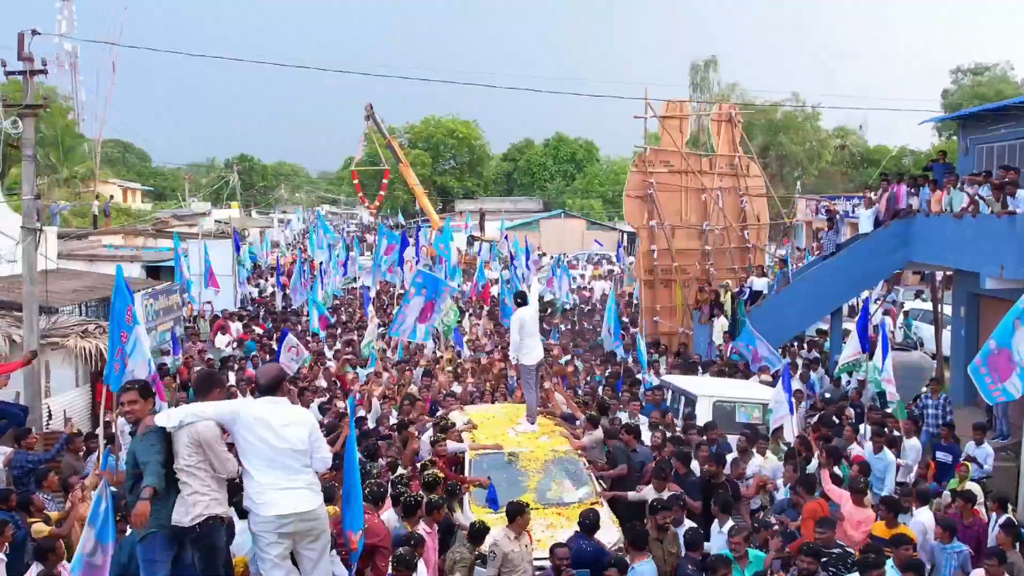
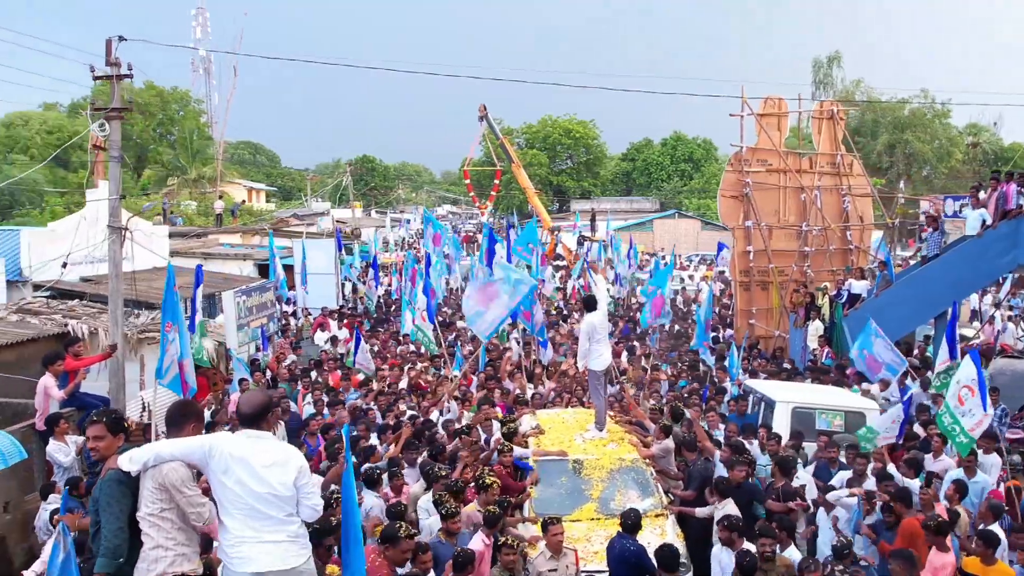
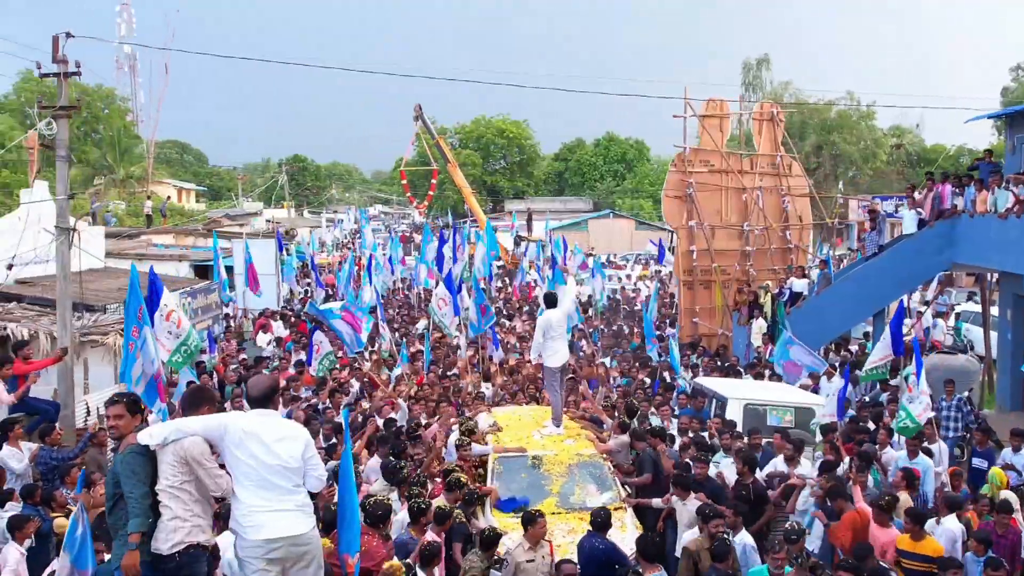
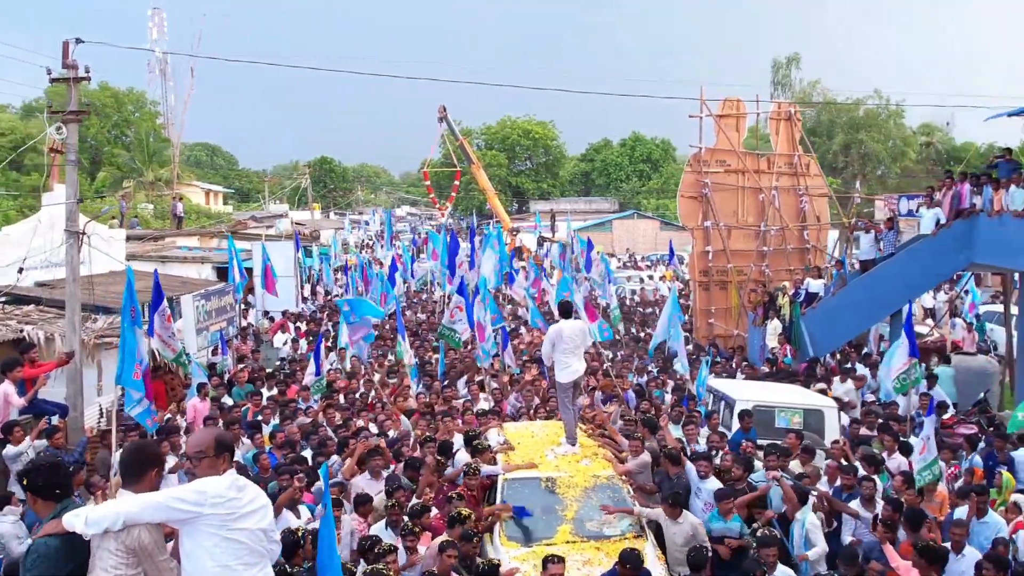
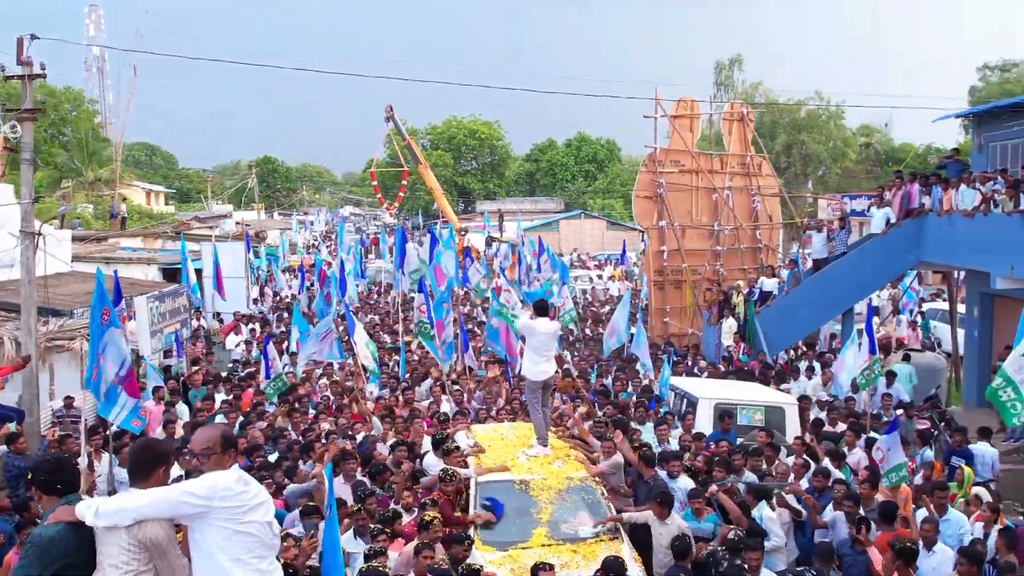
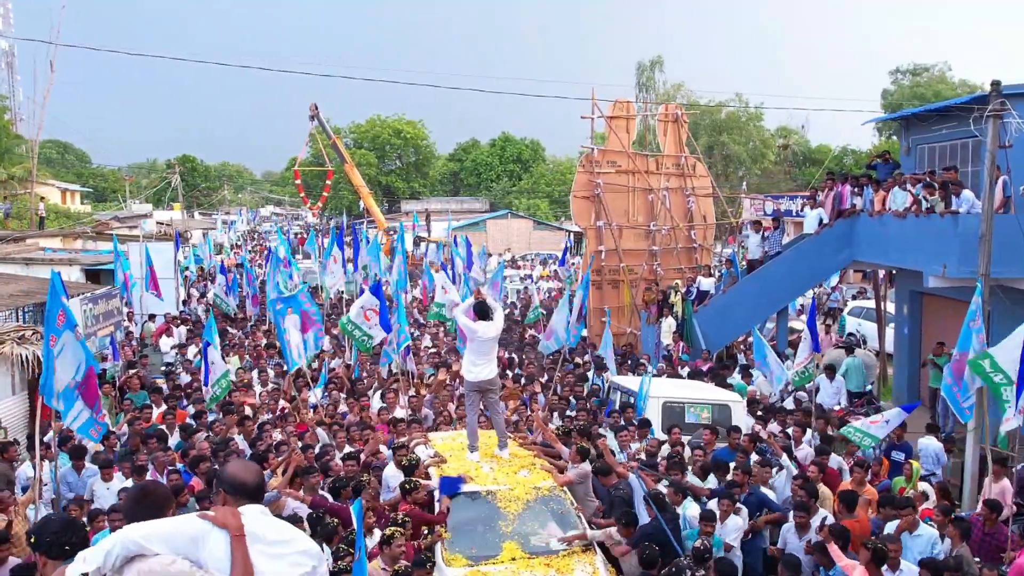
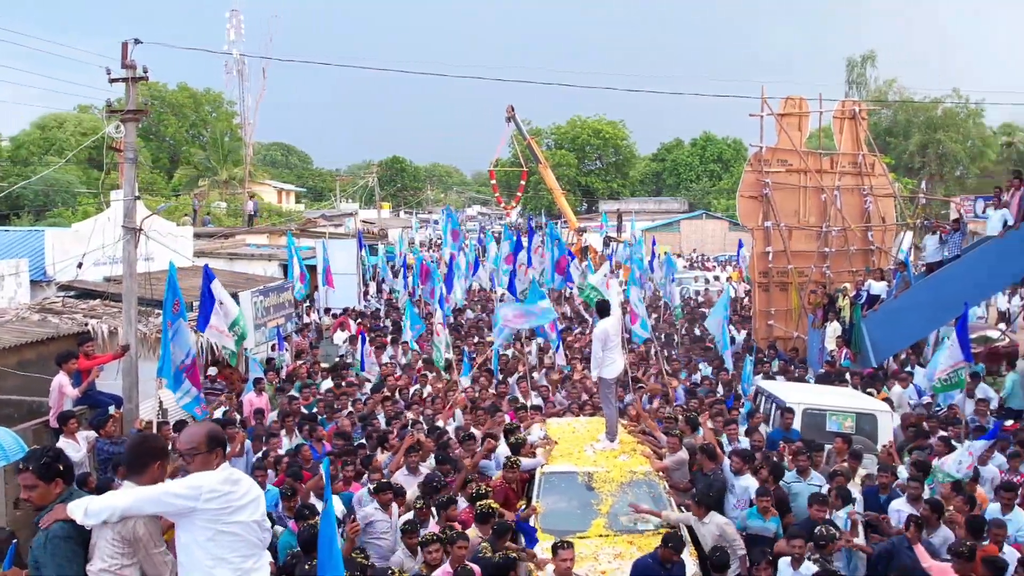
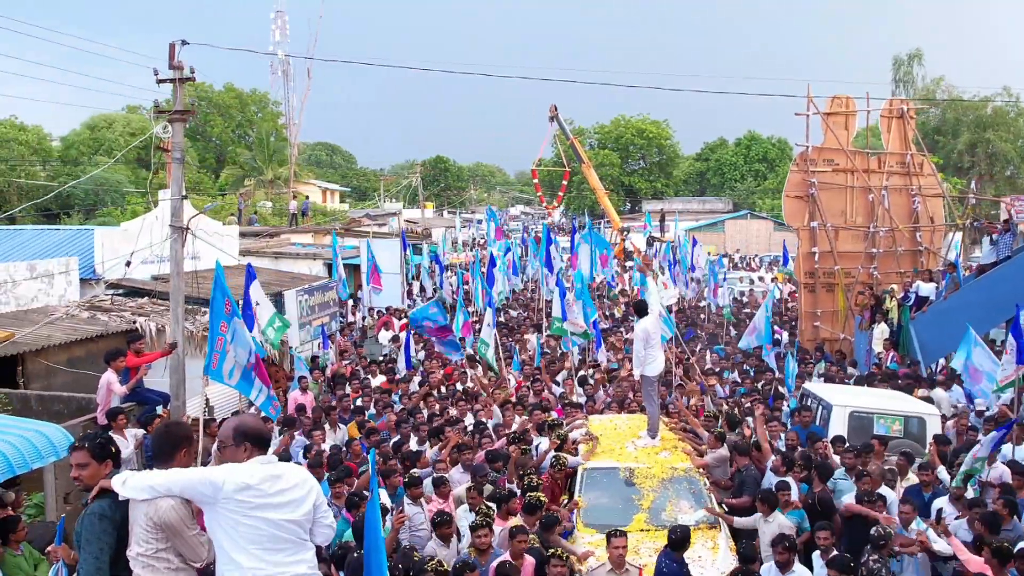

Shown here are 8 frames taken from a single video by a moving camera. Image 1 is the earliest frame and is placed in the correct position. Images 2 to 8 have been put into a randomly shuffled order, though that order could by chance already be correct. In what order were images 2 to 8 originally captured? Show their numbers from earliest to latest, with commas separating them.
3, 2, 8, 7, 4, 5, 6
